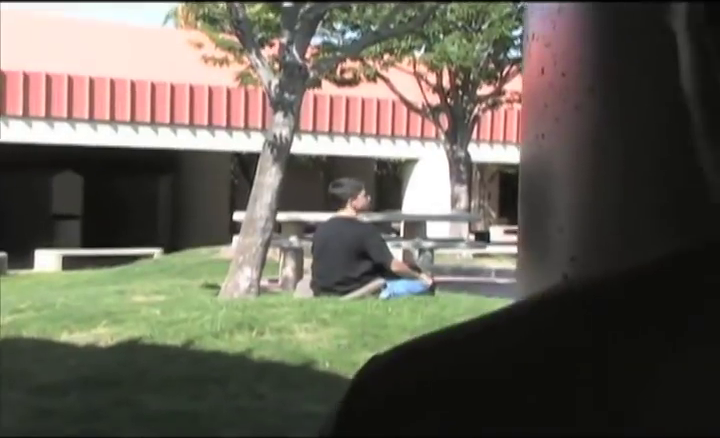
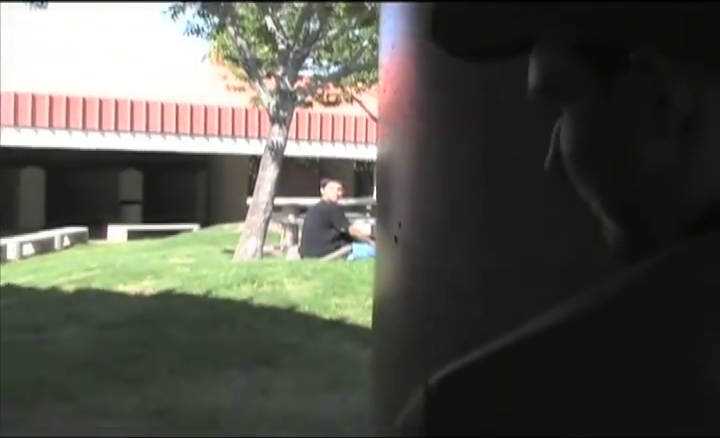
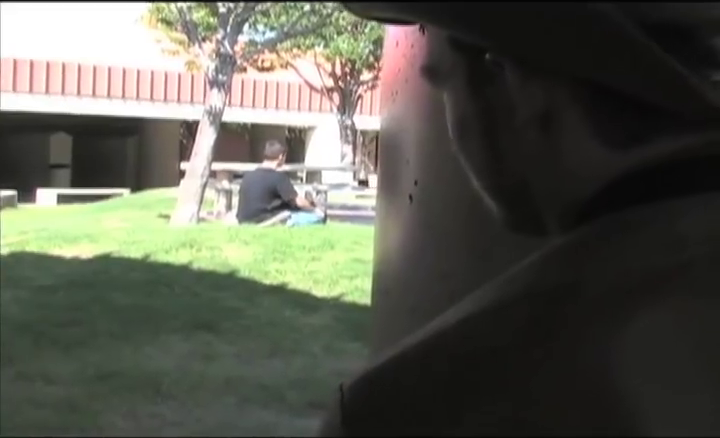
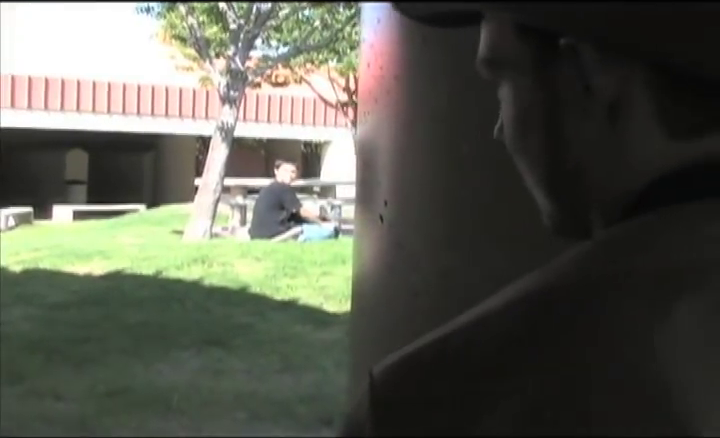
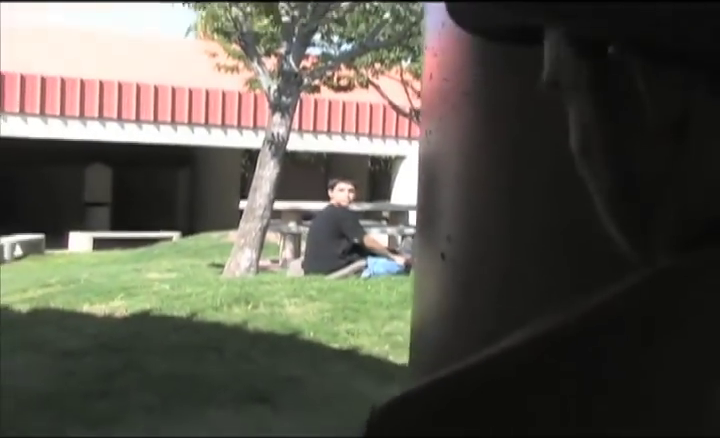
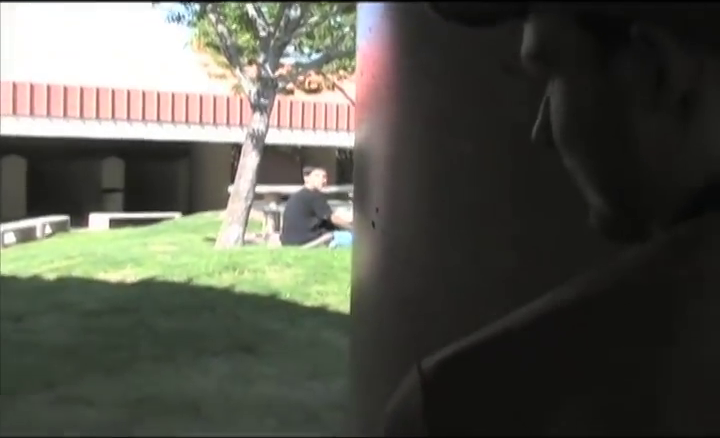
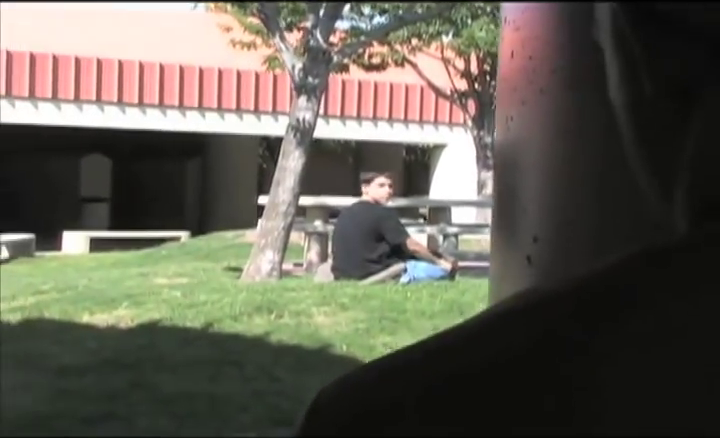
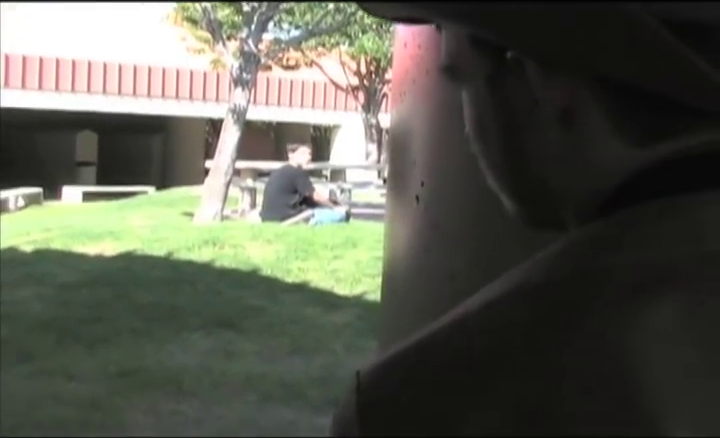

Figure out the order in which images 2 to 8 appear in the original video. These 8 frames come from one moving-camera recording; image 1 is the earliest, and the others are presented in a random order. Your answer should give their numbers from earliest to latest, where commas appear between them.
7, 5, 2, 6, 4, 8, 3
